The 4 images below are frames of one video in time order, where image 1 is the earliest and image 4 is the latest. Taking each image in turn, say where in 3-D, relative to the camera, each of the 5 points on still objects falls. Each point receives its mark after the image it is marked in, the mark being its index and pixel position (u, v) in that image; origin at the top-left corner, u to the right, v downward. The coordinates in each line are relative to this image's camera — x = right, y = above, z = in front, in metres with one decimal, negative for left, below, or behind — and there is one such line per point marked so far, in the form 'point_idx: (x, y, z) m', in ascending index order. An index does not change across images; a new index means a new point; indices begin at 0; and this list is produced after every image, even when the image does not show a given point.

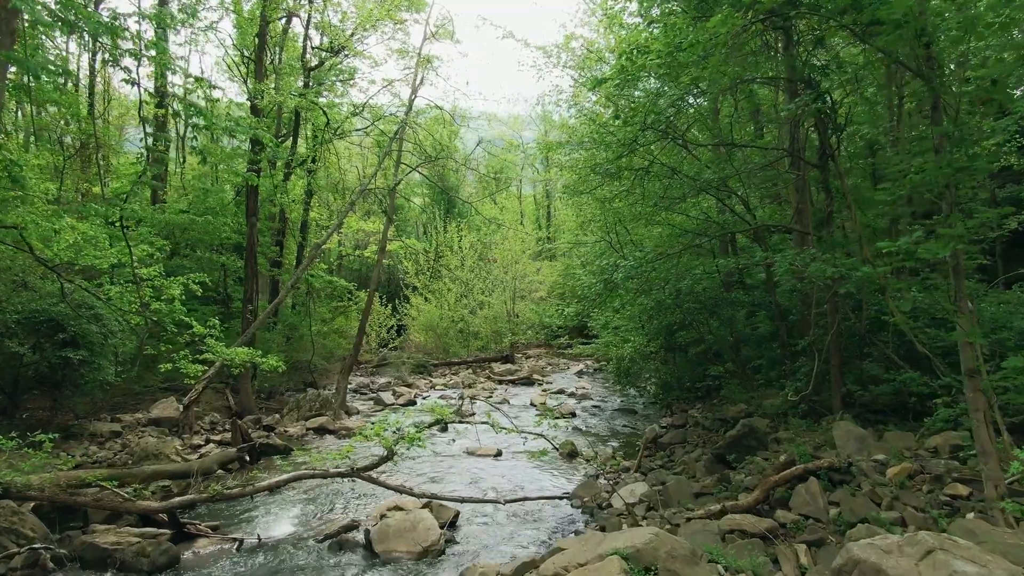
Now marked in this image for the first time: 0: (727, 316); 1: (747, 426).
0: (+4.0, -0.5, +10.5) m
1: (+3.0, -1.8, +7.2) m
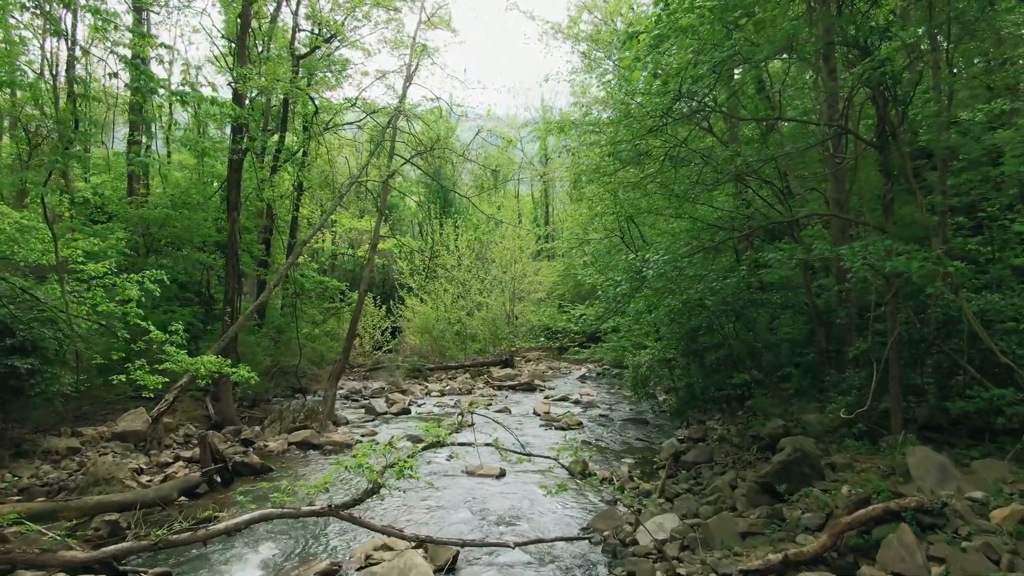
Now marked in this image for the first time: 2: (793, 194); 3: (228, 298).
0: (+4.0, -0.5, +9.4) m
1: (+3.1, -1.7, +6.1) m
2: (+4.3, +1.5, +8.8) m
3: (-7.4, -0.3, +14.8) m
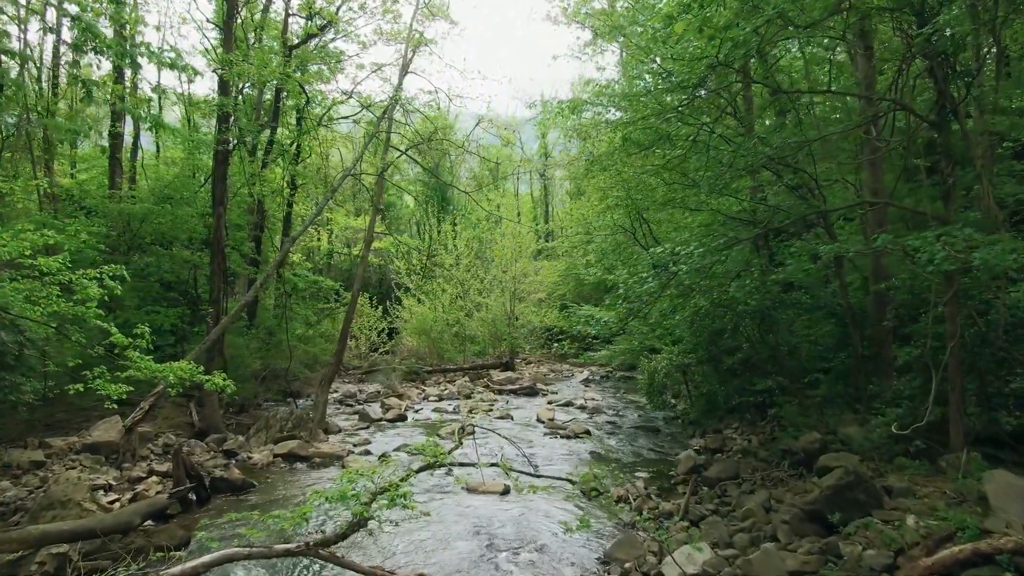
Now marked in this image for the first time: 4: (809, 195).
0: (+4.1, -0.5, +8.6) m
1: (+3.2, -1.7, +5.4) m
2: (+4.4, +1.5, +8.0) m
3: (-7.4, -0.3, +14.0) m
4: (+4.3, +1.4, +8.2) m
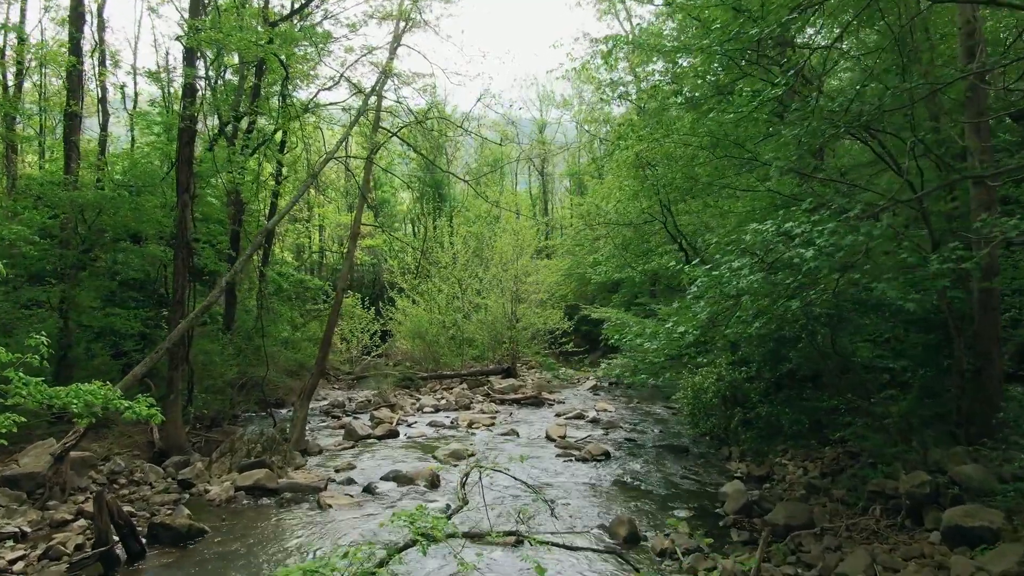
0: (+4.3, -0.5, +7.0) m
1: (+3.4, -1.7, +3.7) m
2: (+4.6, +1.5, +6.3) m
3: (-7.2, -0.2, +12.3) m
4: (+4.5, +1.4, +6.6) m
